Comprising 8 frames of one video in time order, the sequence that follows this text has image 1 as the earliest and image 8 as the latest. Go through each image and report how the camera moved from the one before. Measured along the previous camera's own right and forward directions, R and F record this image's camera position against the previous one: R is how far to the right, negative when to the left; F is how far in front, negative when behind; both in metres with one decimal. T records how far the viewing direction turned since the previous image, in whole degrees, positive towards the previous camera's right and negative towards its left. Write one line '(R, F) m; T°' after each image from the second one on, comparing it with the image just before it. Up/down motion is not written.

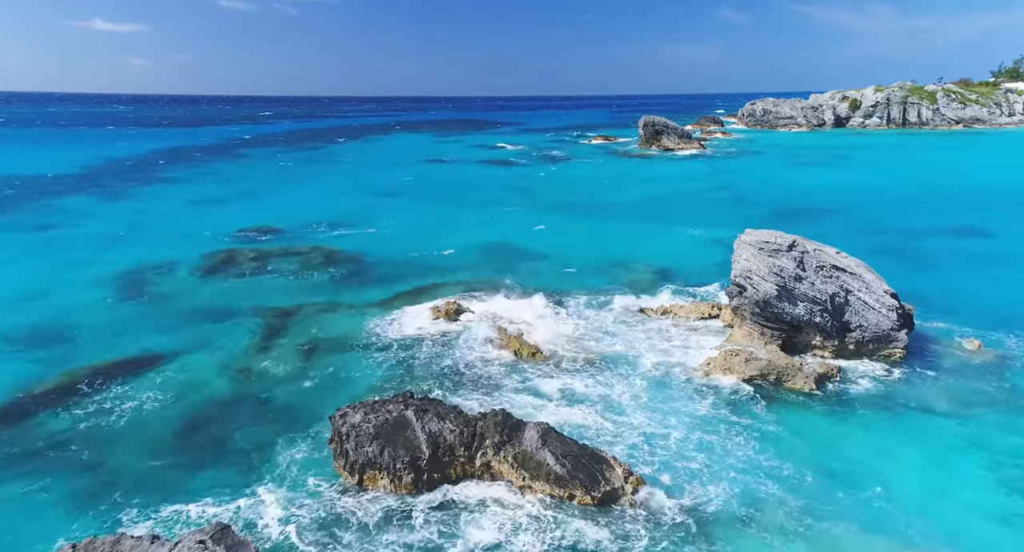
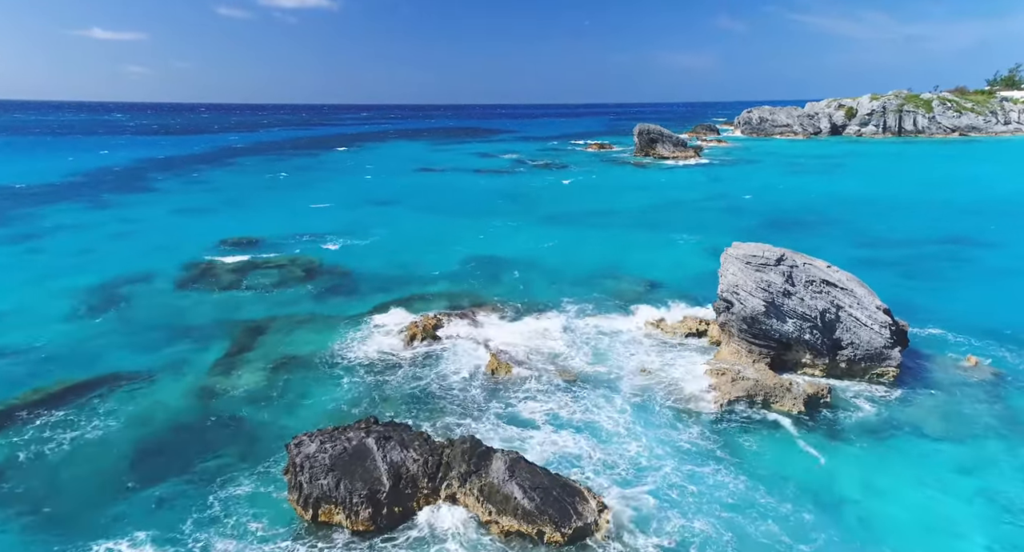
(+0.7, +0.8) m; 0°
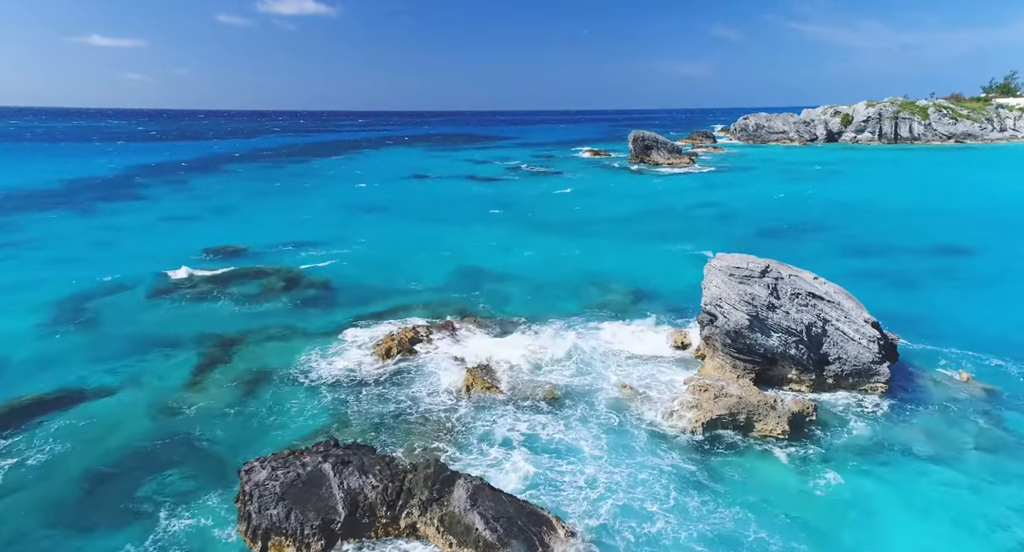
(+0.8, +0.7) m; 0°
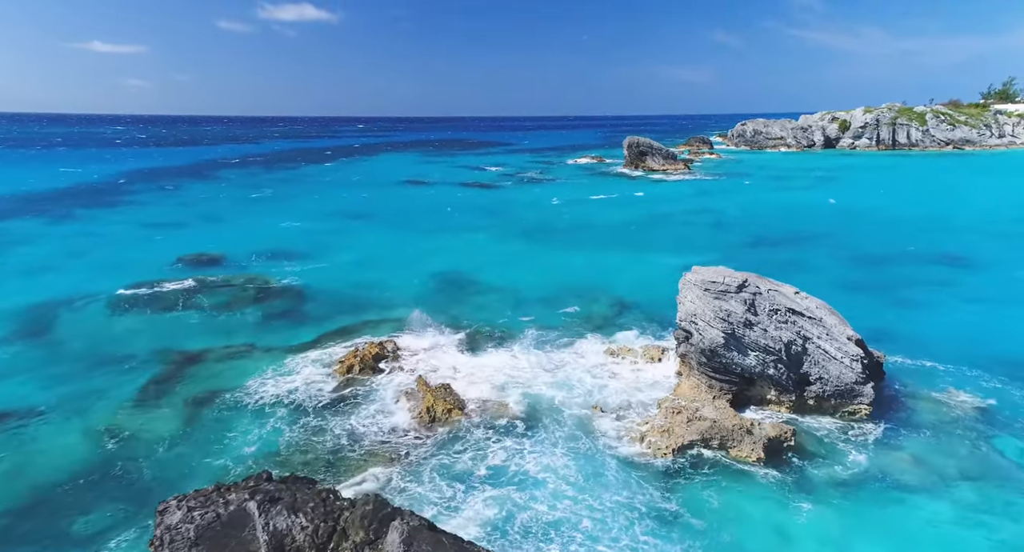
(+1.2, +1.0) m; 0°
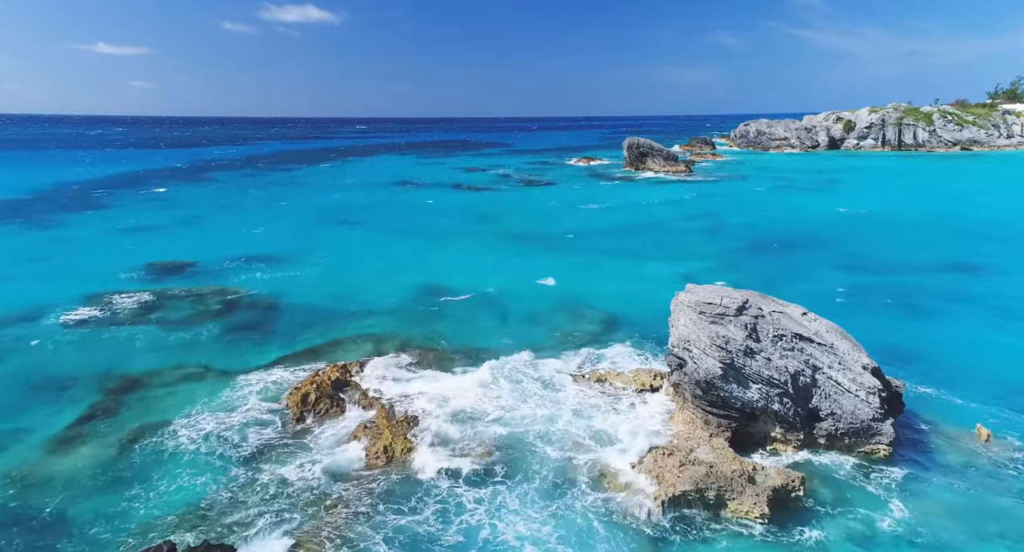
(+0.9, +2.2) m; 0°
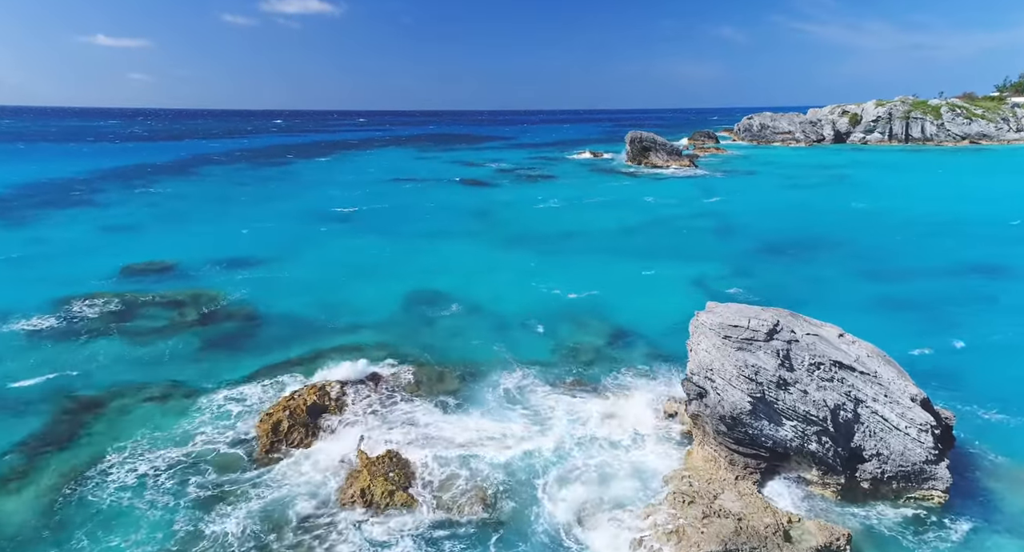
(+0.1, +2.2) m; 0°
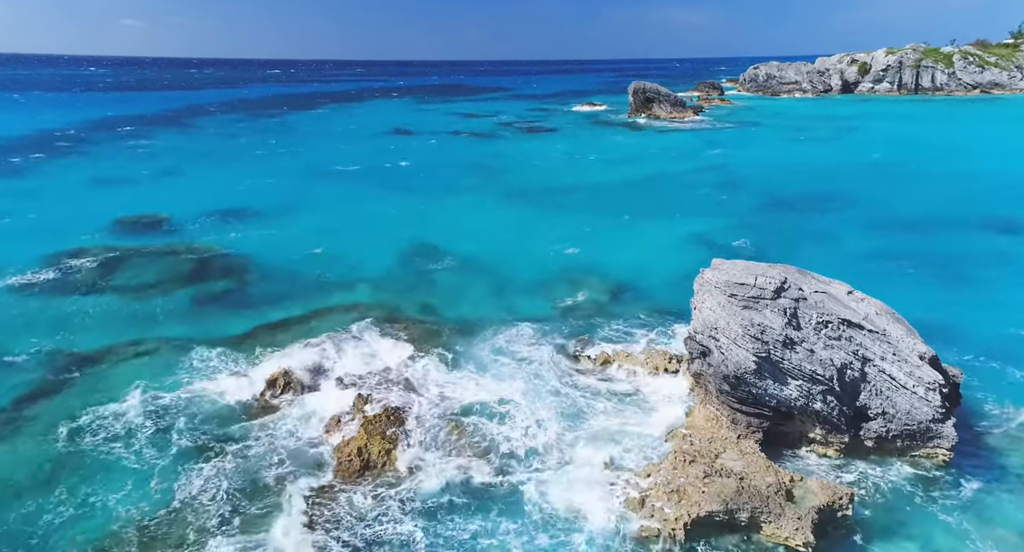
(0.0, +0.5) m; 0°
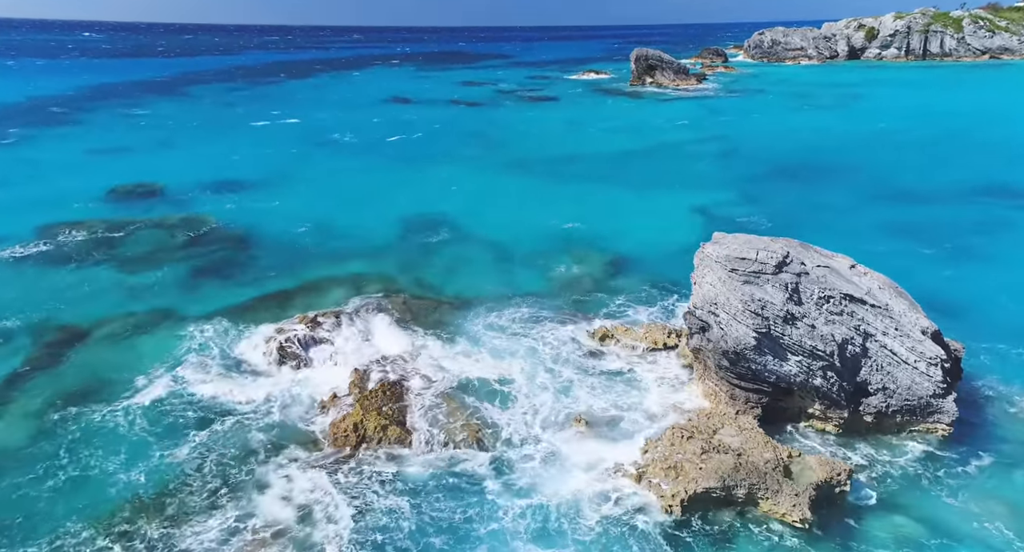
(+0.1, +0.3) m; 0°
